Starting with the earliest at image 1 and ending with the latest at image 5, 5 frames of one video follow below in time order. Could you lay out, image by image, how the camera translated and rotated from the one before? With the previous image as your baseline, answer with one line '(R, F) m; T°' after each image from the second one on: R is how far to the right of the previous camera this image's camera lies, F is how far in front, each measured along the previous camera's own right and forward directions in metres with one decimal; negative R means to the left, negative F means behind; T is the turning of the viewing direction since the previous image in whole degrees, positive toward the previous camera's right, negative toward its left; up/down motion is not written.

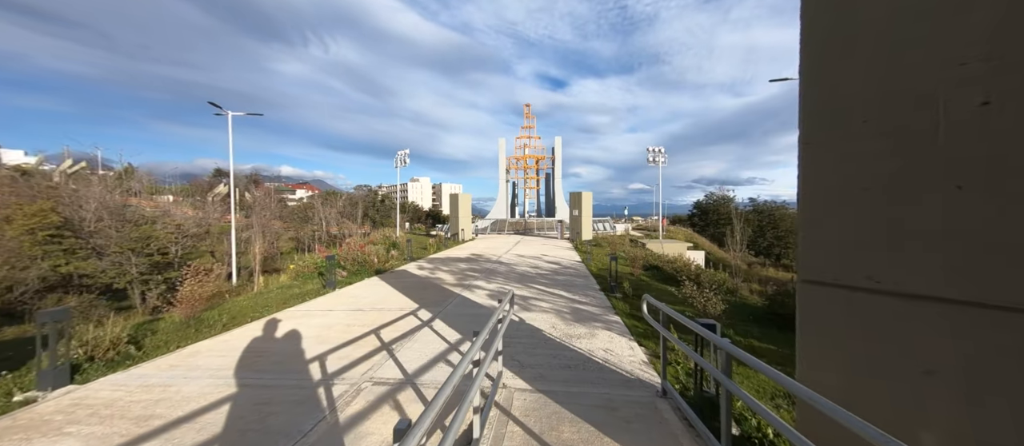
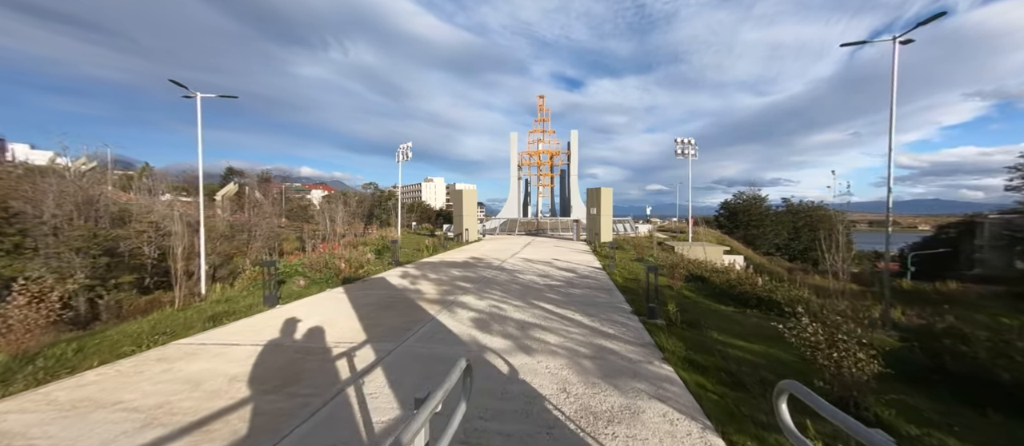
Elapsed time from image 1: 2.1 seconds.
(+0.3, +2.2) m; -3°
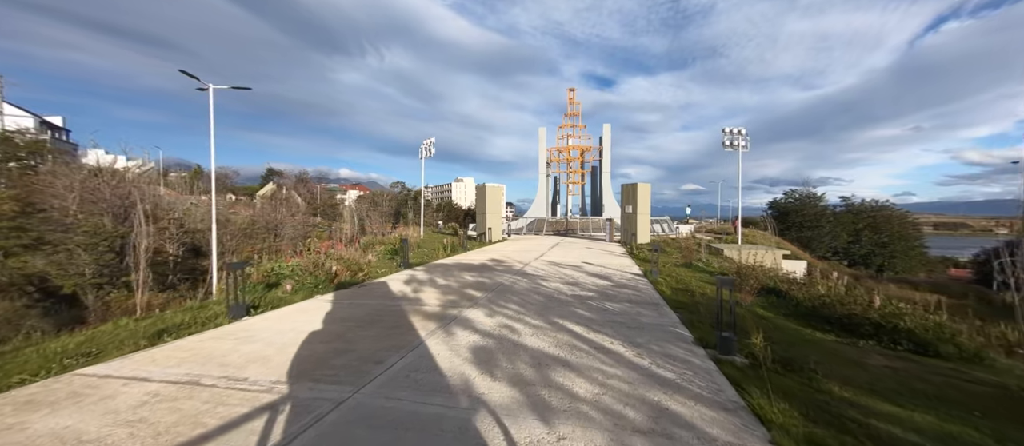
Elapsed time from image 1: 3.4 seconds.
(+0.2, +1.5) m; -5°
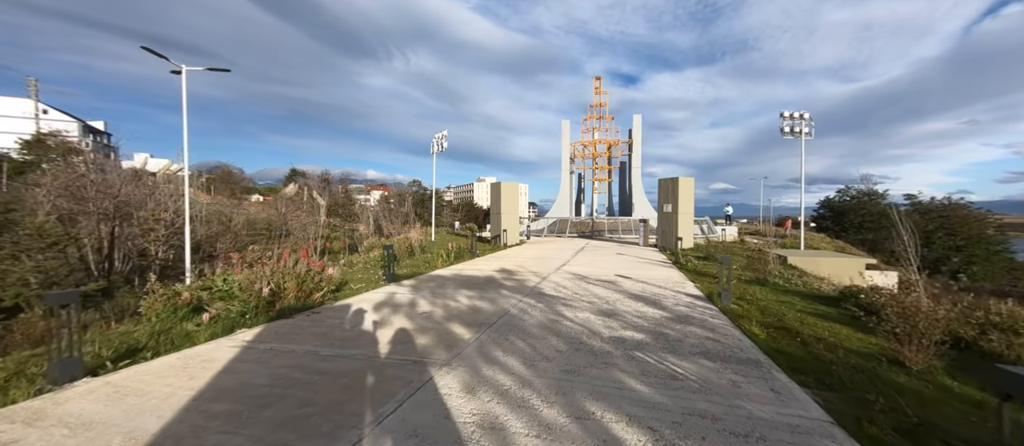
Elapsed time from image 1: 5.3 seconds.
(+0.2, +2.2) m; -4°
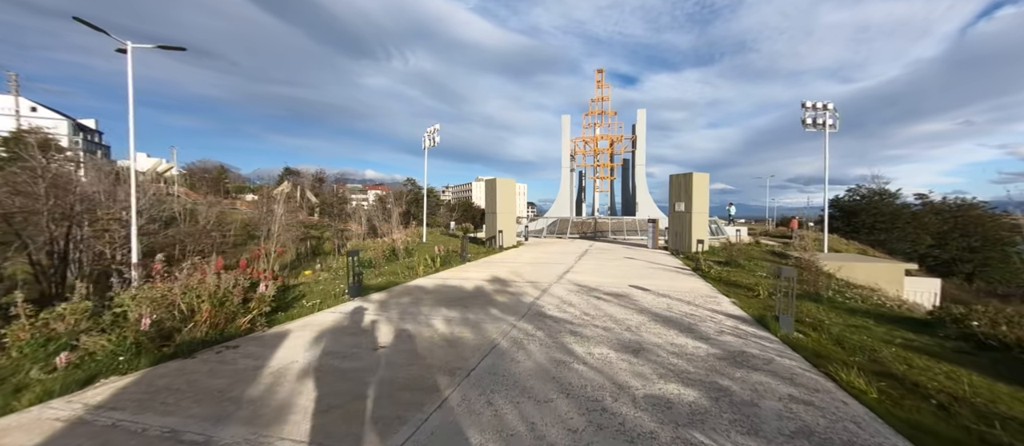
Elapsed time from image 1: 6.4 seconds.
(+0.1, +1.4) m; 0°
